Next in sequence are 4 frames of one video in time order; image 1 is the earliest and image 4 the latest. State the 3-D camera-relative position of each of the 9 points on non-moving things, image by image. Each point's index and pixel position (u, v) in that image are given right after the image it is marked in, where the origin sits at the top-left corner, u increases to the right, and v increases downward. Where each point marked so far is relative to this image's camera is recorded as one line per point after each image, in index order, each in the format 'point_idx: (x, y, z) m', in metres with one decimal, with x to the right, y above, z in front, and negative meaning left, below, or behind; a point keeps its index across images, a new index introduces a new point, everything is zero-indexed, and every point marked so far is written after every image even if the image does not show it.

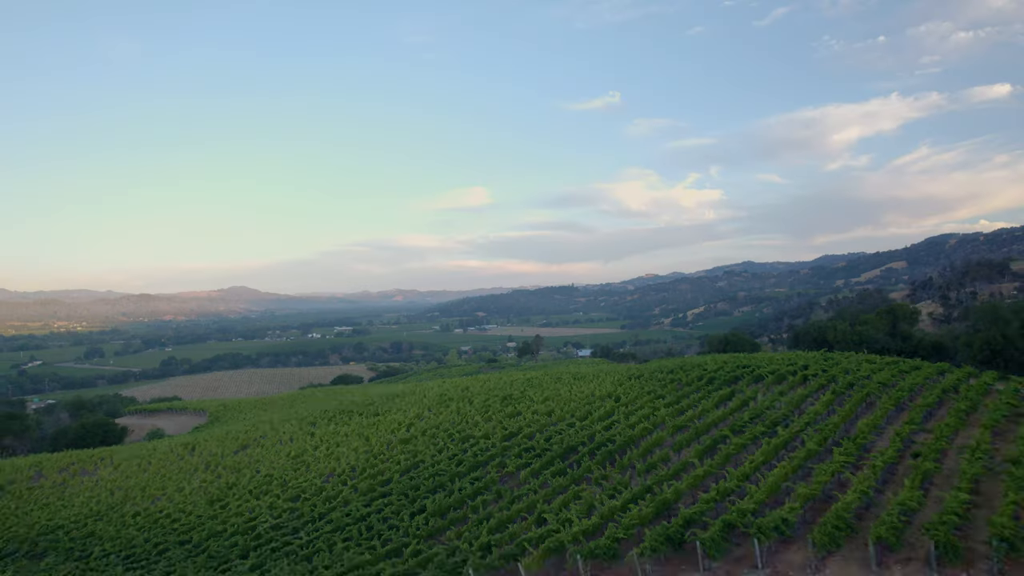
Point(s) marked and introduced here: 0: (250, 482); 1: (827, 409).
0: (-9.4, -7.0, +18.7) m
1: (+9.5, -3.7, +15.8) m
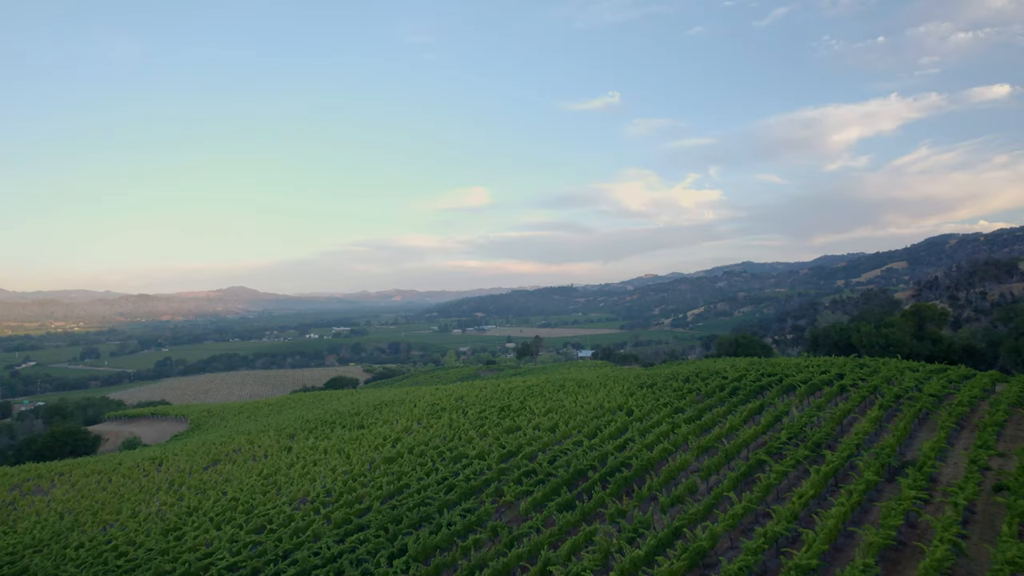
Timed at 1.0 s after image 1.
0: (-9.4, -6.9, +16.5) m
1: (+9.5, -3.6, +13.6) m
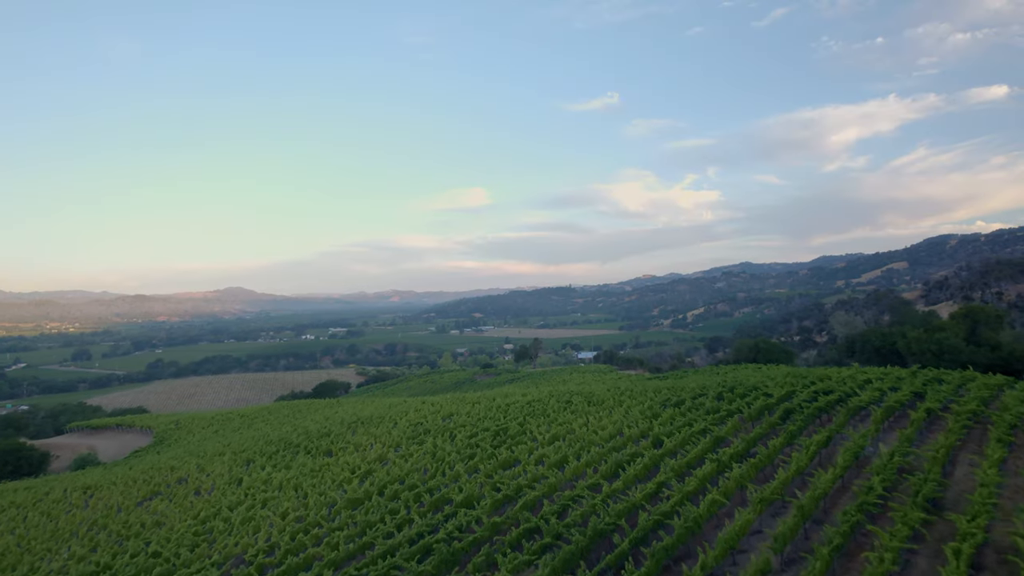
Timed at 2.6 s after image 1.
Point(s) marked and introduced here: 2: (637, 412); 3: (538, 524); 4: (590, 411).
0: (-9.5, -6.8, +12.9) m
1: (+9.4, -3.6, +10.1) m
2: (+4.0, -4.0, +17.0) m
3: (+0.6, -4.8, +10.7) m
4: (+2.7, -4.3, +18.2) m
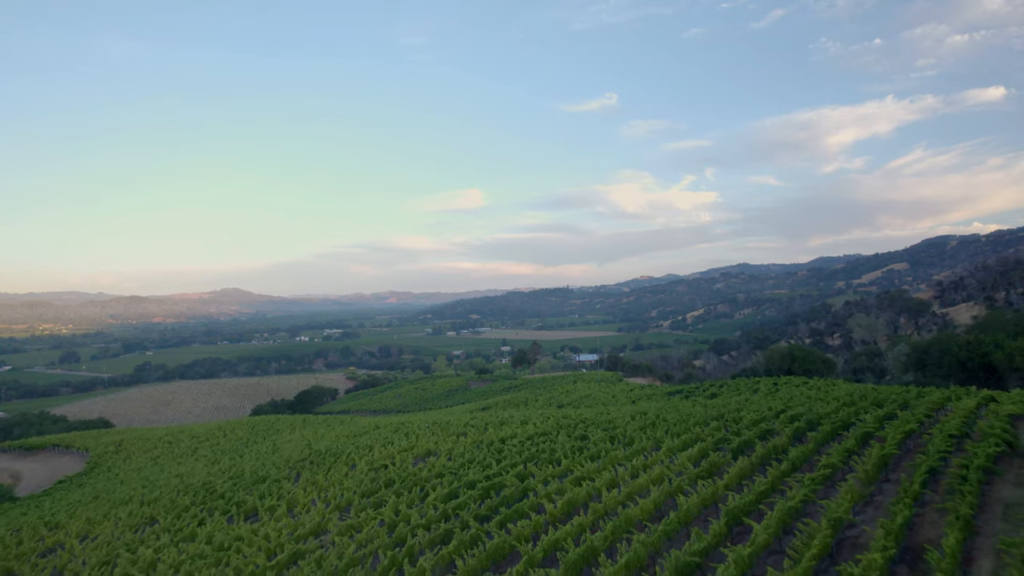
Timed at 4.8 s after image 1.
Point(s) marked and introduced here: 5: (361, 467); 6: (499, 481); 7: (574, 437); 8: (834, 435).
0: (-9.6, -6.7, +7.8) m
1: (+9.3, -3.4, +5.0) m
2: (+3.9, -4.0, +11.9) m
3: (+0.5, -4.7, +5.5) m
4: (+2.6, -4.2, +13.1) m
5: (-4.3, -5.1, +14.9) m
6: (-0.3, -4.5, +12.1) m
7: (+1.8, -4.4, +15.4) m
8: (+7.7, -3.5, +12.7) m
